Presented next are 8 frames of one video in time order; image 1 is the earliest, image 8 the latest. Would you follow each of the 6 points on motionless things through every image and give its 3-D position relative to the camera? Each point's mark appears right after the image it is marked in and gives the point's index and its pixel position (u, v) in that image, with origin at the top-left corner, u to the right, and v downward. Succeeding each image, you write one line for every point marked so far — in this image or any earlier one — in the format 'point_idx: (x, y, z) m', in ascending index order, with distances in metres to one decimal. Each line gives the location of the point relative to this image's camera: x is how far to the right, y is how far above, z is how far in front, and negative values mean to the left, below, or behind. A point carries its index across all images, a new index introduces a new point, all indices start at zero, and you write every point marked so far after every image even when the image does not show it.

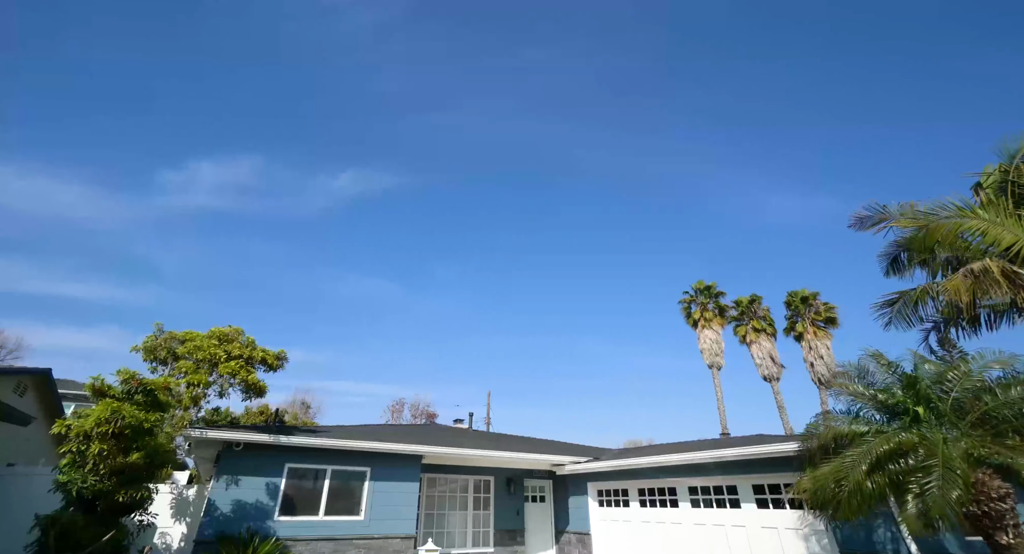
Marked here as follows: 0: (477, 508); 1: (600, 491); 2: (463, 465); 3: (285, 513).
0: (-0.8, -5.7, +12.1) m
1: (+2.2, -5.1, +11.7) m
2: (-1.2, -4.7, +12.2) m
3: (-4.2, -4.4, +9.1) m
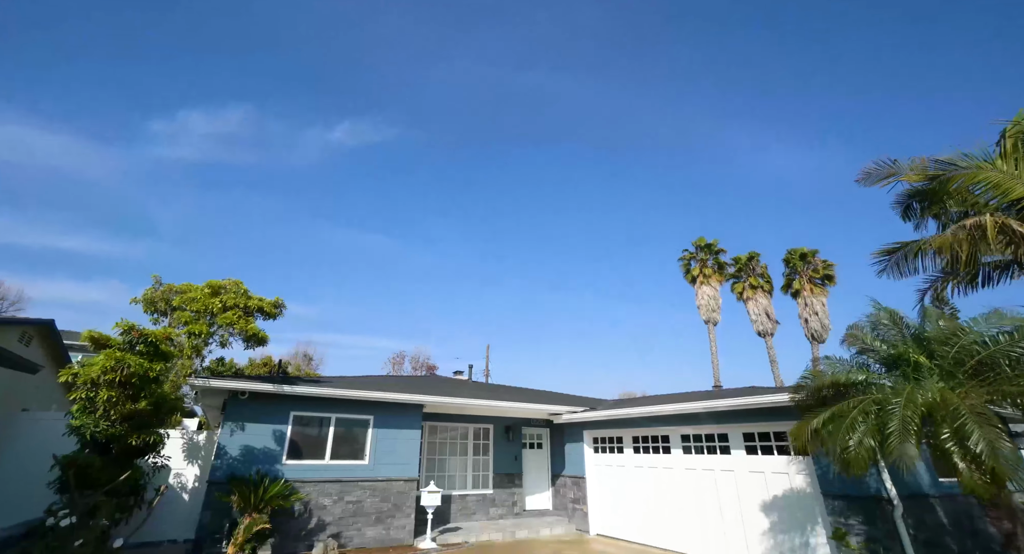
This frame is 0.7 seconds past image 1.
0: (-0.9, -4.6, +12.7) m
1: (+2.1, -4.1, +12.2) m
2: (-1.3, -3.6, +12.7) m
3: (-4.4, -3.6, +9.6) m
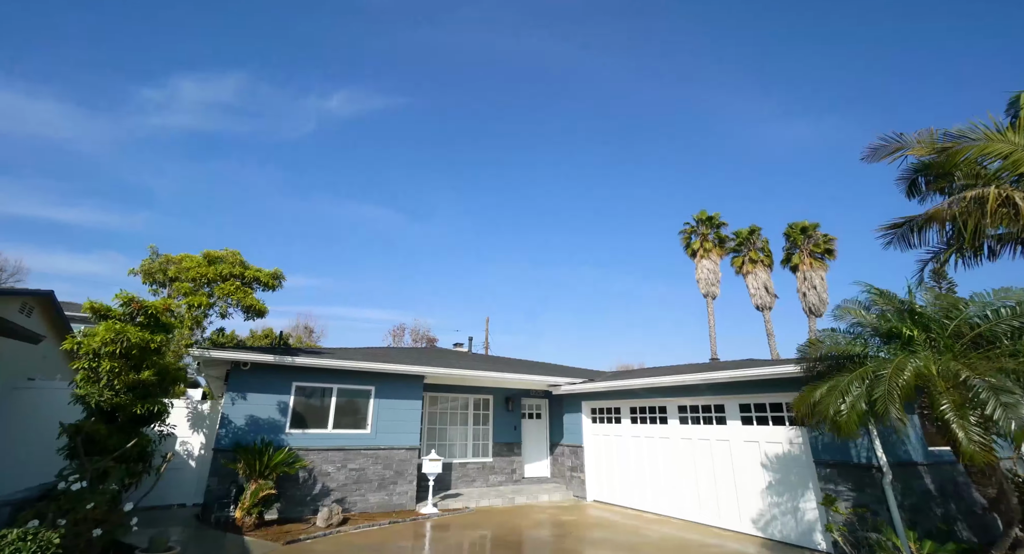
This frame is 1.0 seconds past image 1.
0: (-0.9, -3.9, +13.0) m
1: (+2.1, -3.4, +12.4) m
2: (-1.3, -2.9, +12.8) m
3: (-4.4, -3.0, +9.8) m
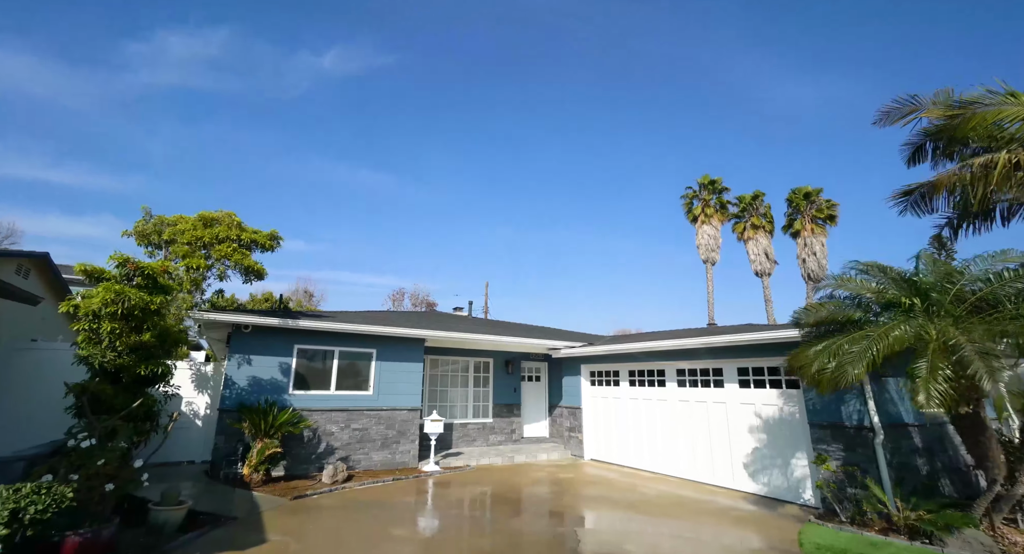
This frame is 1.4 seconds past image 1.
0: (-0.9, -2.9, +13.2) m
1: (+2.1, -2.5, +12.6) m
2: (-1.3, -1.9, +13.0) m
3: (-4.4, -2.3, +10.0) m
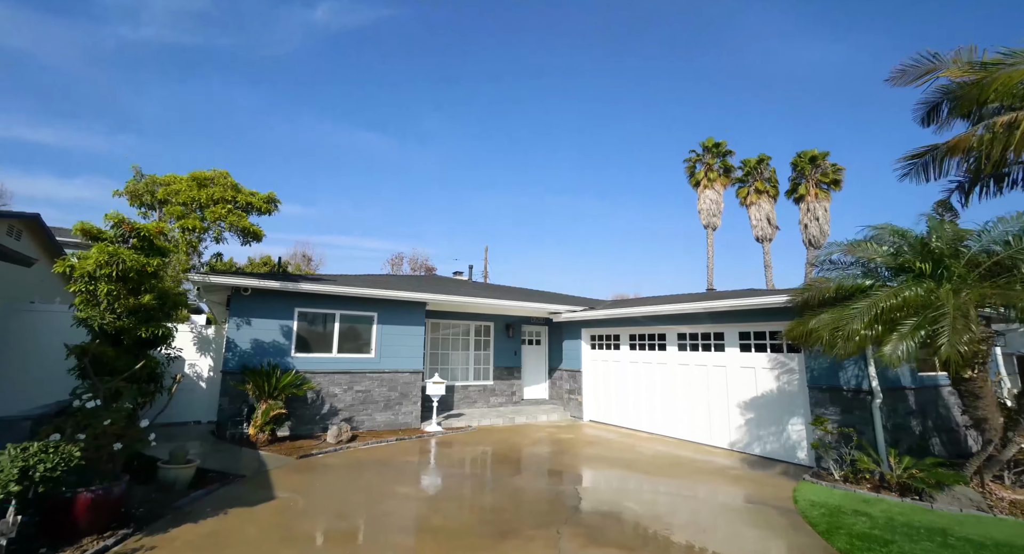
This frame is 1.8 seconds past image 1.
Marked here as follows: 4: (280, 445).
0: (-0.9, -1.9, +13.3) m
1: (+2.1, -1.5, +12.7) m
2: (-1.3, -1.0, +13.0) m
3: (-4.3, -1.5, +10.0) m
4: (-4.3, -3.1, +8.9) m
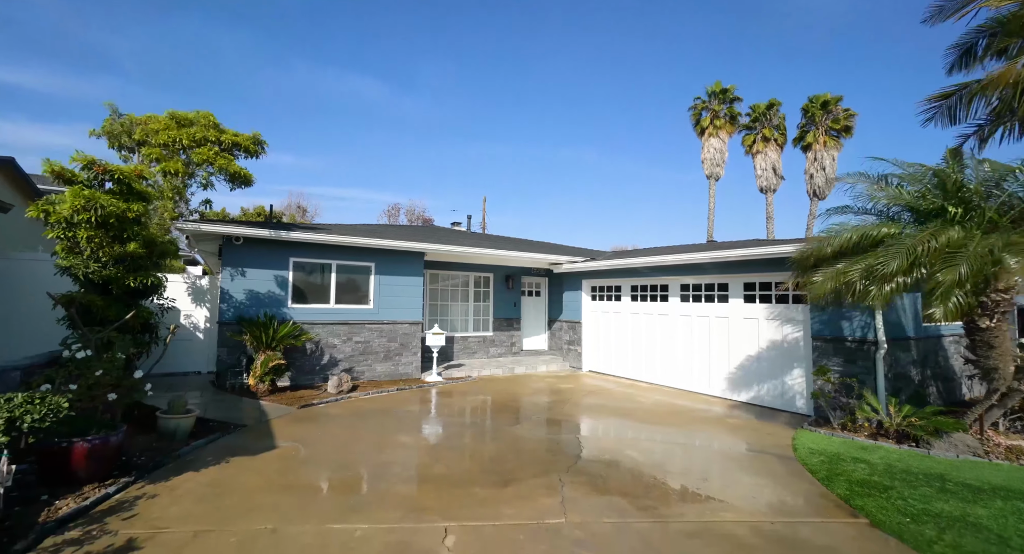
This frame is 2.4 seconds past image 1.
0: (-0.9, -0.6, +13.2) m
1: (+2.1, -0.3, +12.6) m
2: (-1.3, +0.3, +12.8) m
3: (-4.3, -0.5, +9.9) m
4: (-4.3, -2.2, +8.9) m
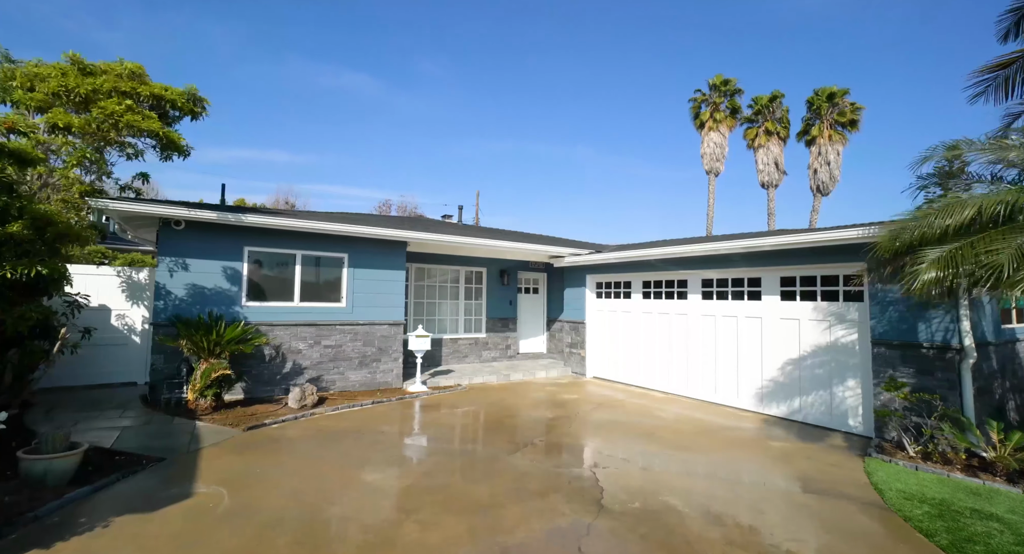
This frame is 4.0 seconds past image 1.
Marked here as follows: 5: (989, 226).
0: (-1.0, -0.5, +11.6) m
1: (+2.0, -0.1, +11.0) m
2: (-1.4, +0.5, +11.2) m
3: (-4.4, -0.4, +8.2) m
4: (-4.3, -2.0, +7.3) m
5: (+3.9, +0.5, +3.8) m
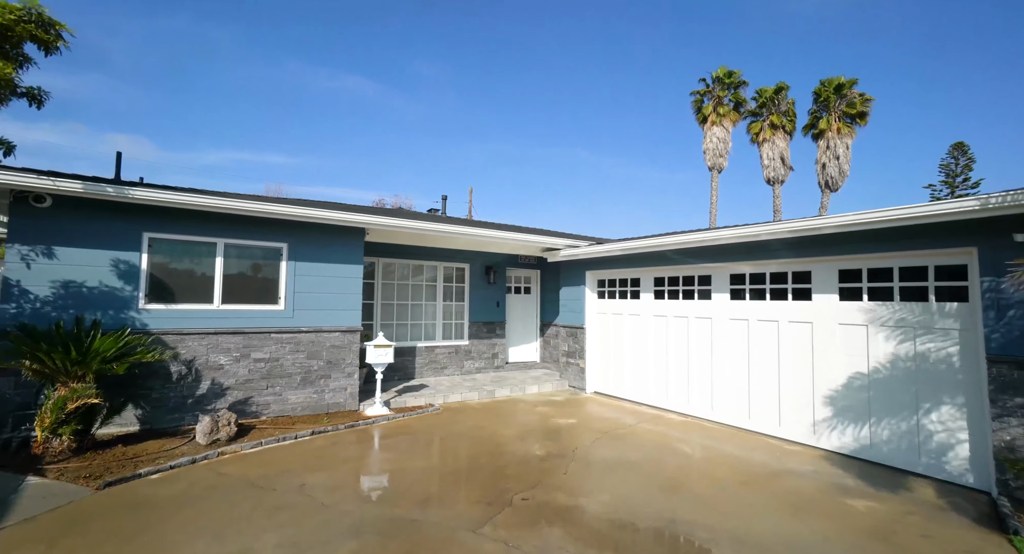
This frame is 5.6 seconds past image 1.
0: (-1.4, -0.4, +9.5) m
1: (+1.7, 0.0, +8.9) m
2: (-1.7, +0.6, +9.1) m
3: (-4.7, -0.3, +6.1) m
4: (-4.6, -2.0, +5.2) m
5: (+3.6, +0.6, +1.8) m
